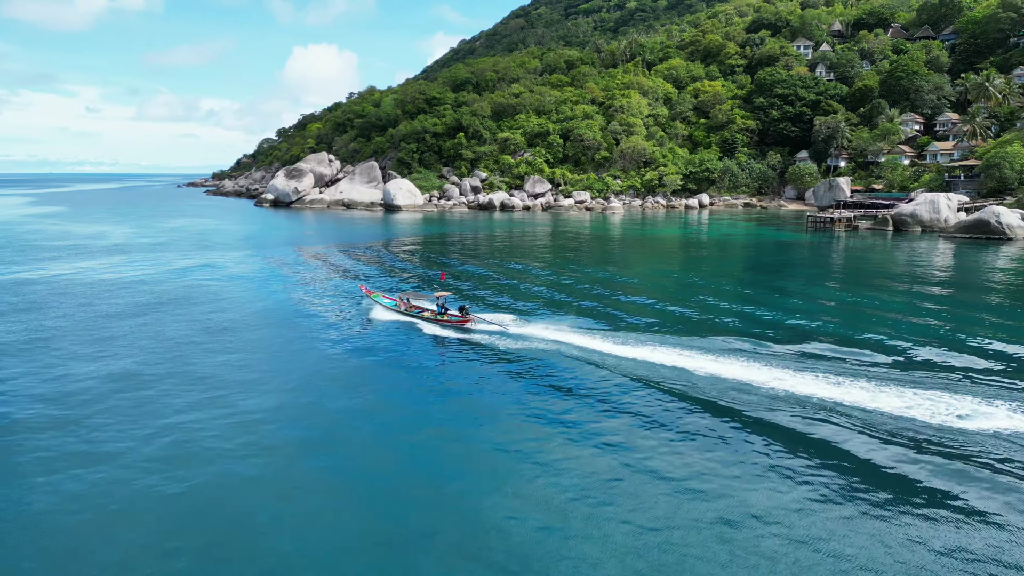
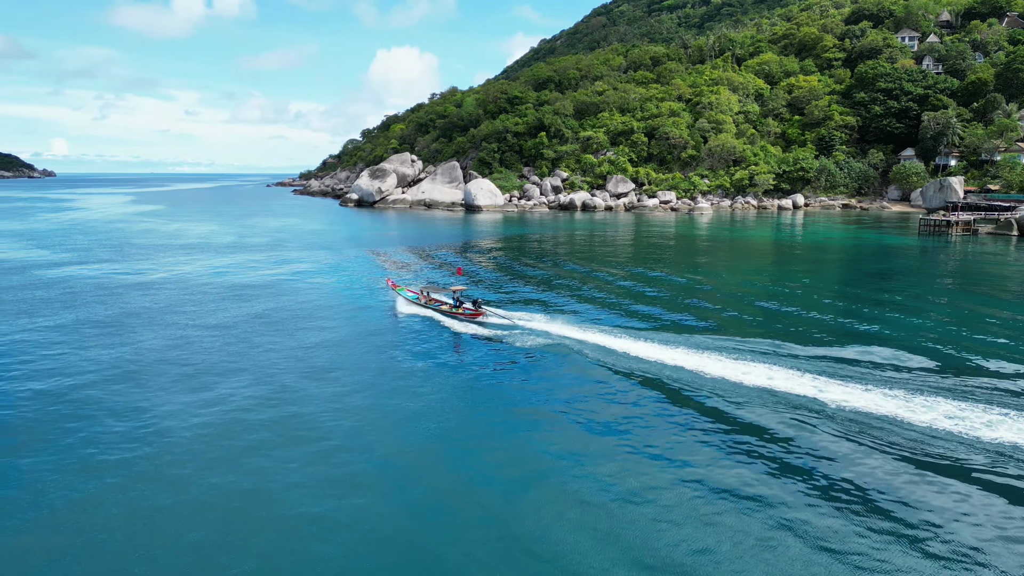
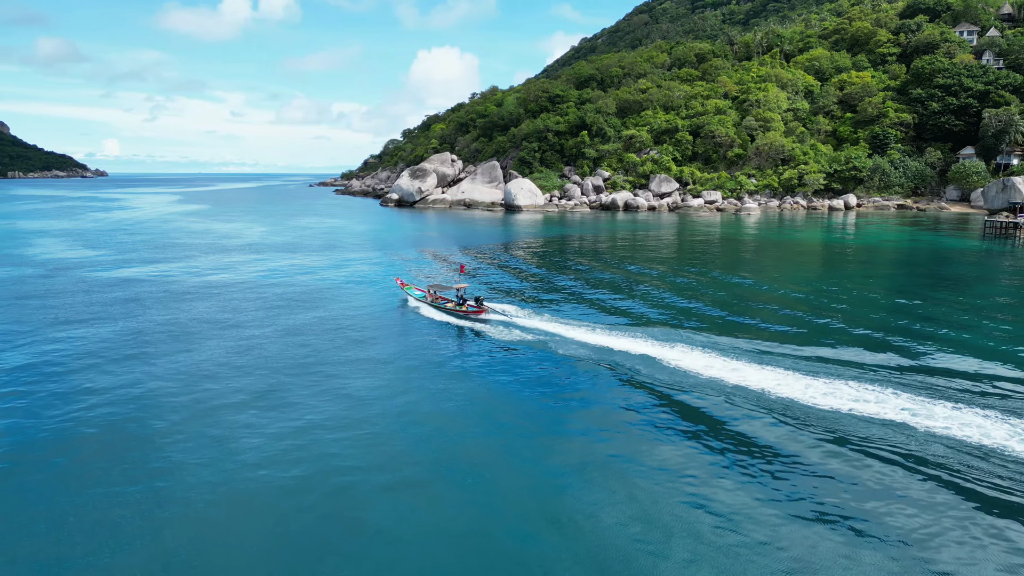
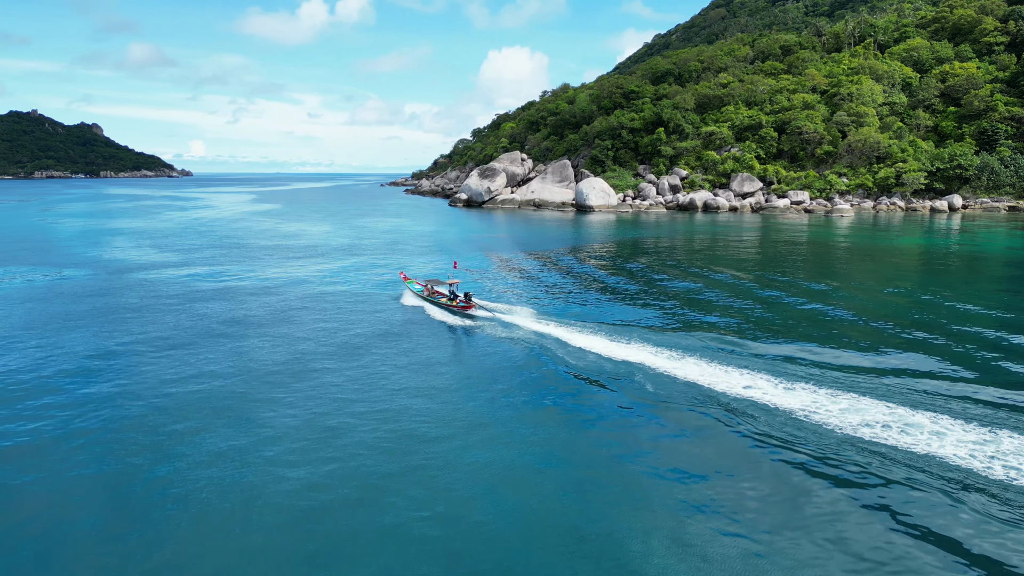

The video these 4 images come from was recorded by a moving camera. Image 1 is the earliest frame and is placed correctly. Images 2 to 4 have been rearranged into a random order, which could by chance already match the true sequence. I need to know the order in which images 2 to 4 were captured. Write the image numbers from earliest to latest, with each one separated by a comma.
2, 3, 4
